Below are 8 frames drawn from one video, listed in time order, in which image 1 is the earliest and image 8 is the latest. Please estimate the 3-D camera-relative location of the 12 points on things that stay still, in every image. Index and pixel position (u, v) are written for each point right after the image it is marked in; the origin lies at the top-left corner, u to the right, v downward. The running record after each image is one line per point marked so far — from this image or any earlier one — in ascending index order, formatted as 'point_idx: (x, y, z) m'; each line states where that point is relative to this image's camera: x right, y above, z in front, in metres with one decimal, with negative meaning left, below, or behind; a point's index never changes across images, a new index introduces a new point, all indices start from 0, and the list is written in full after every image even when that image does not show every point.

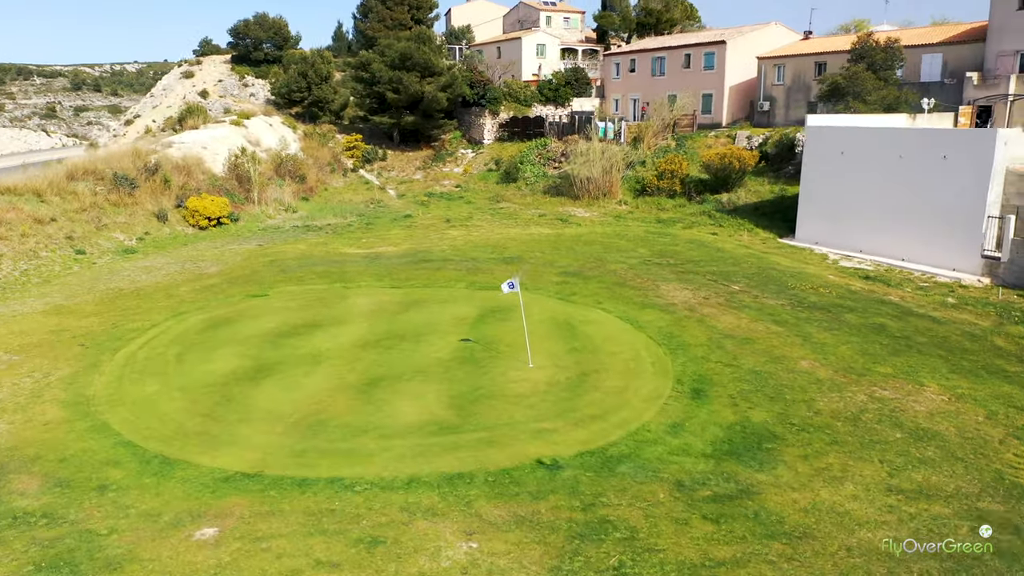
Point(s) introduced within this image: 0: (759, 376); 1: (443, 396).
0: (+4.4, -1.6, +14.7) m
1: (-1.1, -1.8, +13.5) m
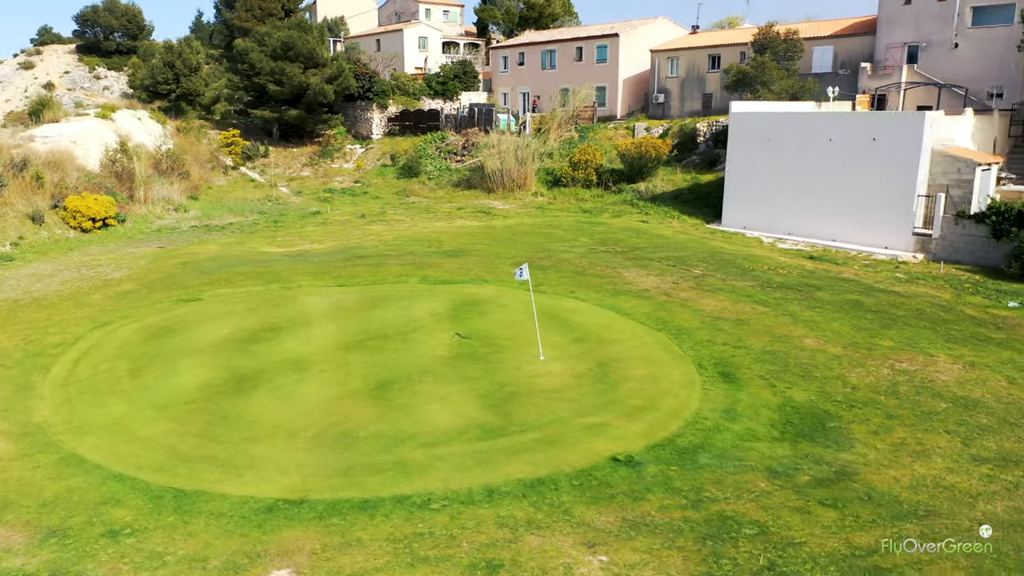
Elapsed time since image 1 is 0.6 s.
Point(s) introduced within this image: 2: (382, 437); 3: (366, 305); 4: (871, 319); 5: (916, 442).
0: (+4.6, -1.2, +14.3) m
1: (-0.6, -1.6, +12.2) m
2: (-1.6, -1.9, +10.7) m
3: (-3.1, -0.4, +17.7) m
4: (+7.2, -0.6, +16.6) m
5: (+5.4, -2.0, +10.8) m
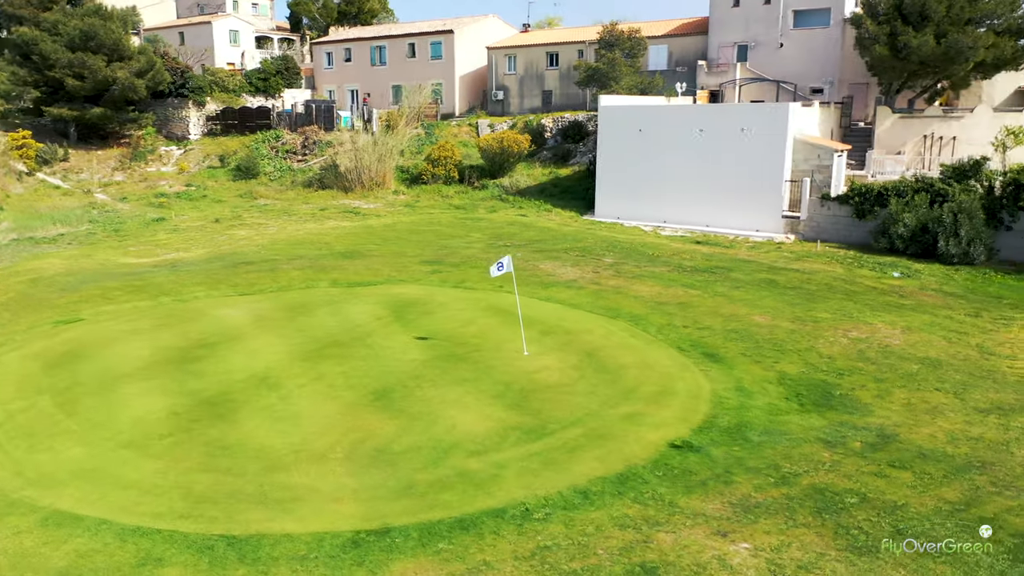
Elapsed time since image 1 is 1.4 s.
0: (+4.1, -0.8, +14.7) m
1: (-0.4, -1.5, +11.4) m
2: (-1.0, -1.9, +9.7) m
3: (-4.3, -0.5, +16.0) m
4: (+6.0, -0.1, +17.6) m
5: (+5.8, -1.6, +11.5) m
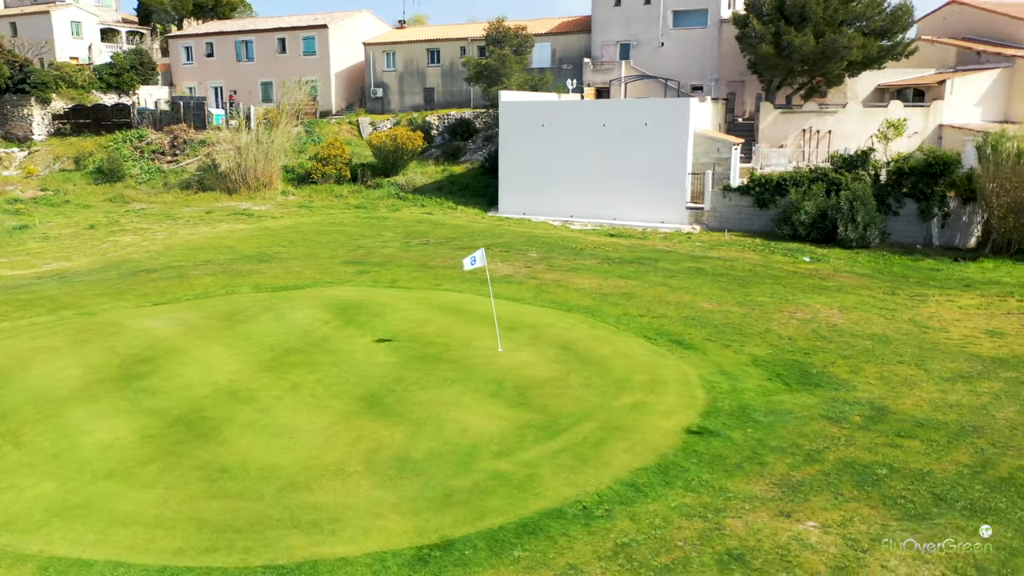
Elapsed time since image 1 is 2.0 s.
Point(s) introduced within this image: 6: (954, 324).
0: (+3.4, -0.6, +15.0) m
1: (-0.4, -1.4, +10.8) m
2: (-0.7, -1.8, +9.1) m
3: (-5.1, -0.6, +14.7) m
4: (+4.7, +0.2, +18.1) m
5: (+5.6, -1.3, +12.1) m
6: (+8.0, -0.7, +14.9) m
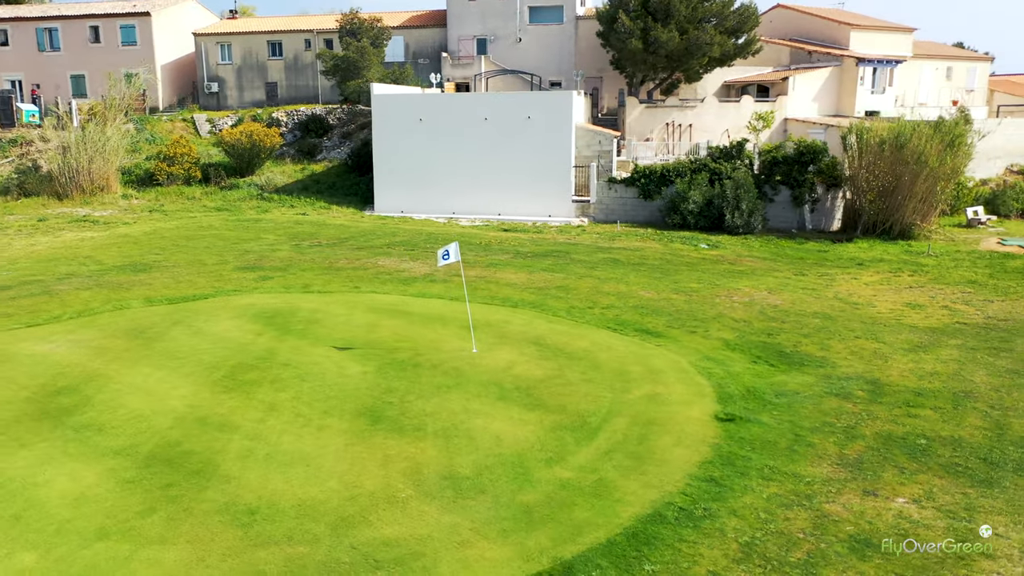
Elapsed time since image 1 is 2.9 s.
0: (+2.4, -0.4, +14.8) m
1: (-0.3, -1.4, +9.9) m
2: (-0.1, -1.8, +8.2) m
3: (-5.8, -0.8, +12.6) m
4: (+3.0, +0.4, +18.2) m
5: (+5.3, -0.9, +12.5) m
6: (+7.0, -0.2, +15.8) m
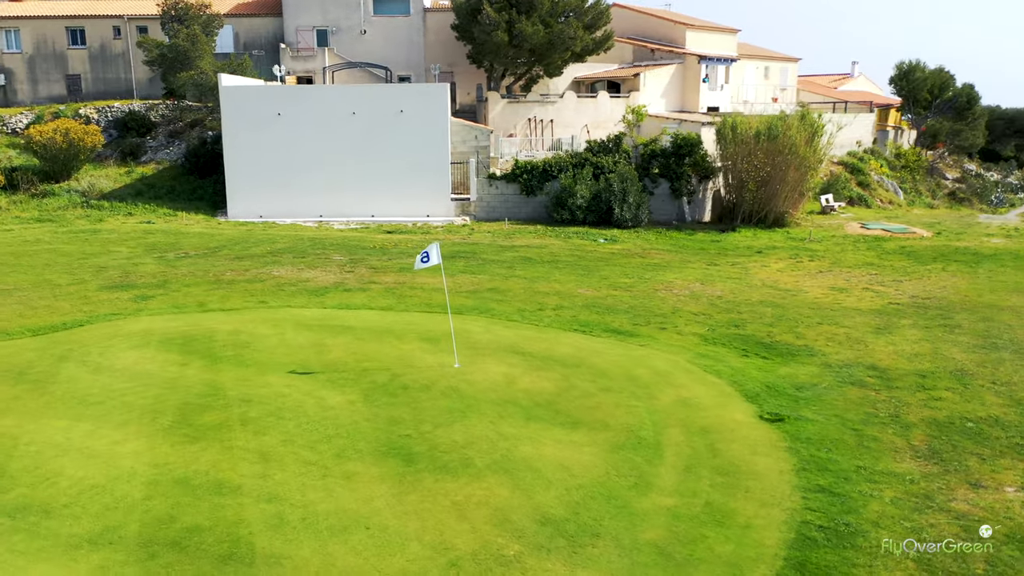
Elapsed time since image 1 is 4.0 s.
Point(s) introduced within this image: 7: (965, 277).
0: (+1.4, -0.3, +14.0) m
1: (+0.1, -1.4, +8.6) m
2: (+0.7, -1.8, +6.9) m
3: (-5.9, -1.1, +9.9) m
4: (+1.1, +0.4, +17.4) m
5: (+4.8, -0.7, +12.5) m
6: (+5.6, +0.1, +16.0) m
7: (+9.2, +0.2, +16.6) m
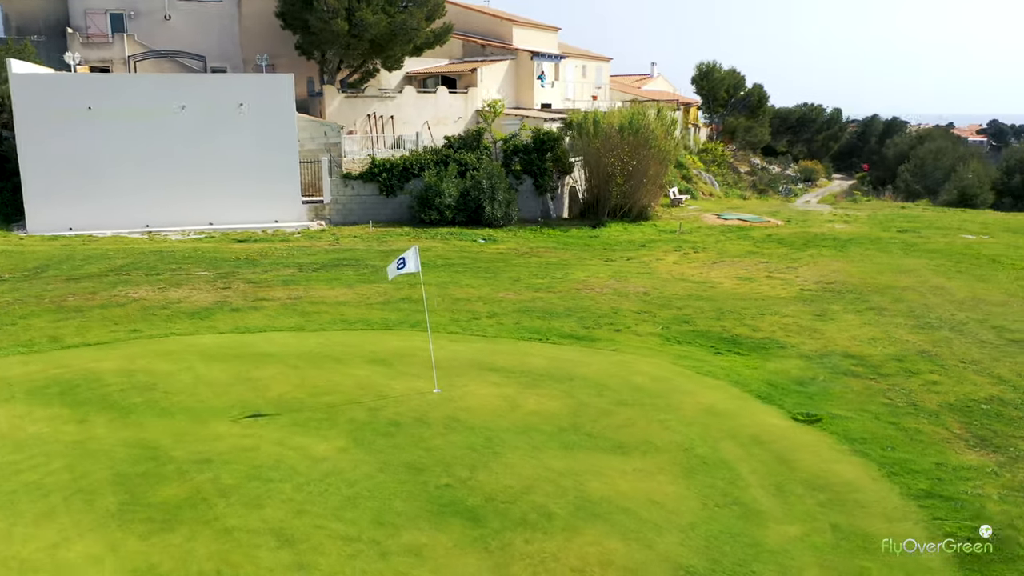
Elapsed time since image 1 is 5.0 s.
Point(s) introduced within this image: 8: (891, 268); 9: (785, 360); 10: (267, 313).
0: (+0.3, -0.4, +12.8) m
1: (+0.4, -1.5, +7.3) m
2: (+1.5, -1.8, +5.8) m
3: (-5.7, -1.6, +7.0) m
4: (-0.9, +0.3, +16.0) m
5: (+4.0, -0.5, +12.3) m
6: (+3.8, +0.2, +15.9) m
7: (+7.1, +0.6, +17.4) m
8: (+7.7, +0.4, +16.6) m
9: (+3.4, -0.9, +10.5) m
10: (-3.8, -0.4, +12.6) m
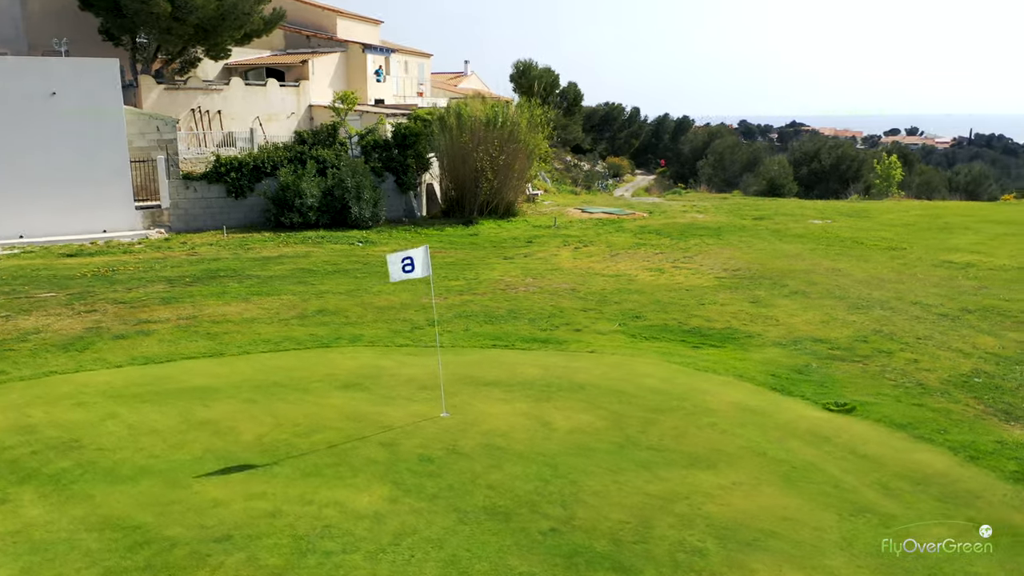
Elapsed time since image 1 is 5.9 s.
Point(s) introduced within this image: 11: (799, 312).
0: (-0.6, -0.4, +11.7) m
1: (+1.0, -1.4, +6.4) m
2: (+2.4, -1.7, +5.2) m
3: (-4.8, -1.9, +4.5) m
4: (-2.6, +0.2, +14.5) m
5: (+3.1, -0.4, +12.0) m
6: (+2.0, +0.3, +15.5) m
7: (+4.8, +0.9, +17.8) m
8: (+5.5, +0.7, +17.2) m
9: (+3.1, -0.8, +10.2) m
10: (-4.5, -0.6, +10.4) m
11: (+4.2, -0.4, +12.0) m
